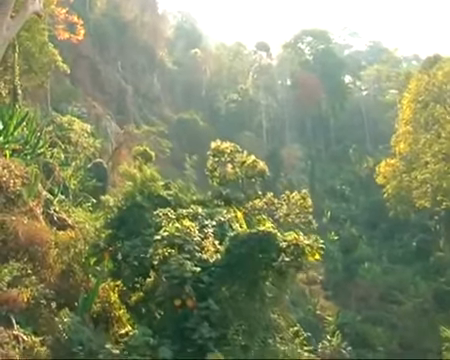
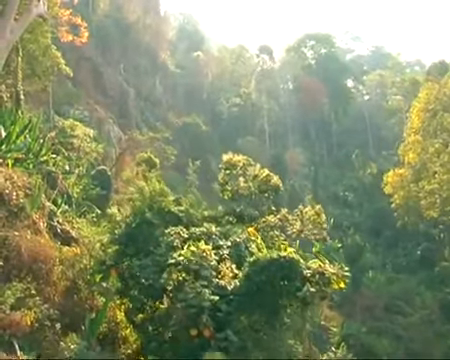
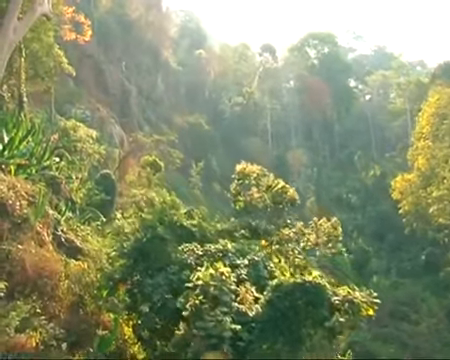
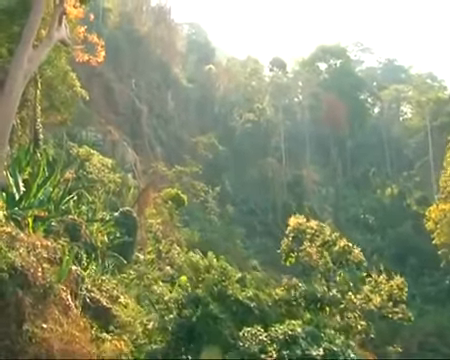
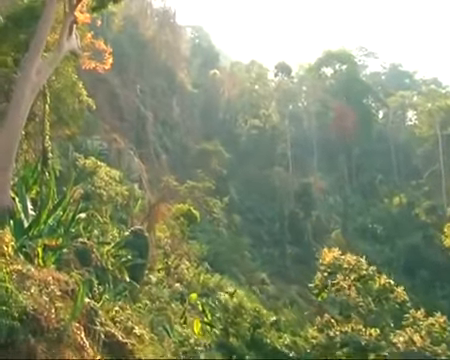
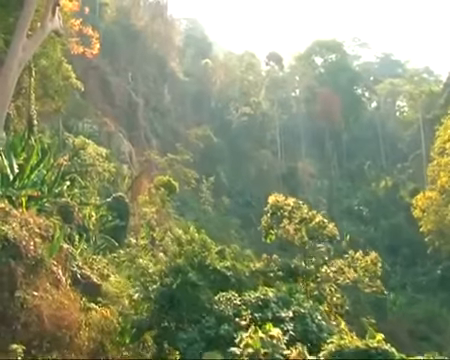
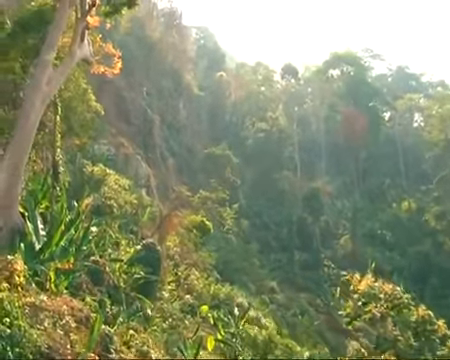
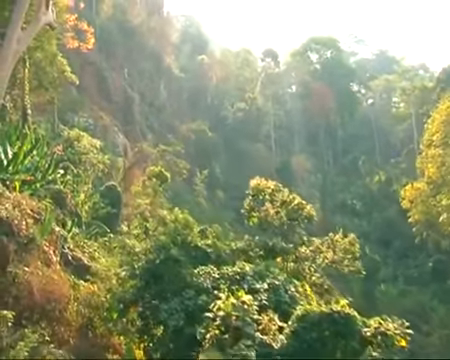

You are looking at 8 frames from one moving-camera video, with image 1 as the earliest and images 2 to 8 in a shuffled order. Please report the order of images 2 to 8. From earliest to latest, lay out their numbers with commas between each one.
2, 3, 8, 6, 4, 5, 7
